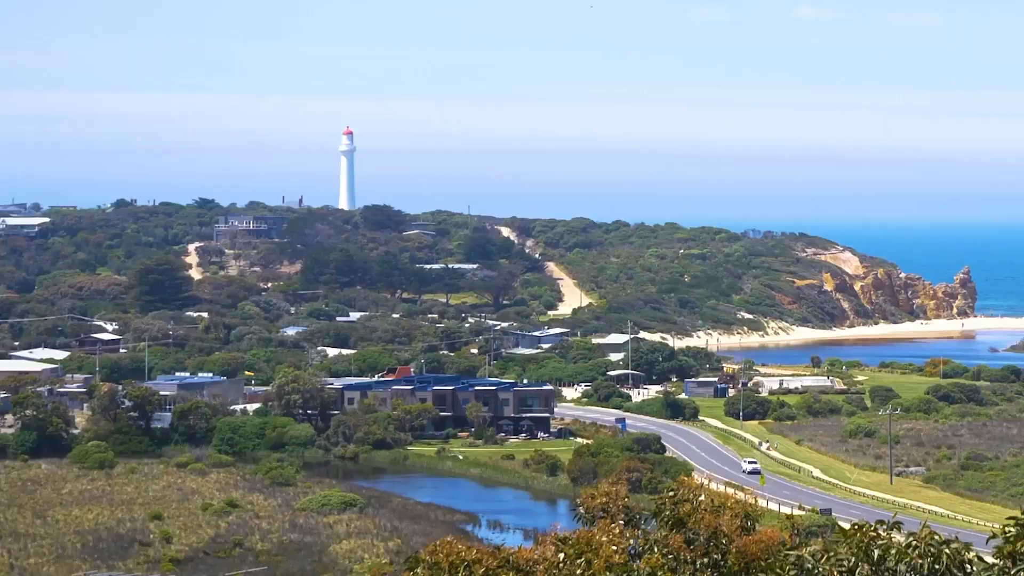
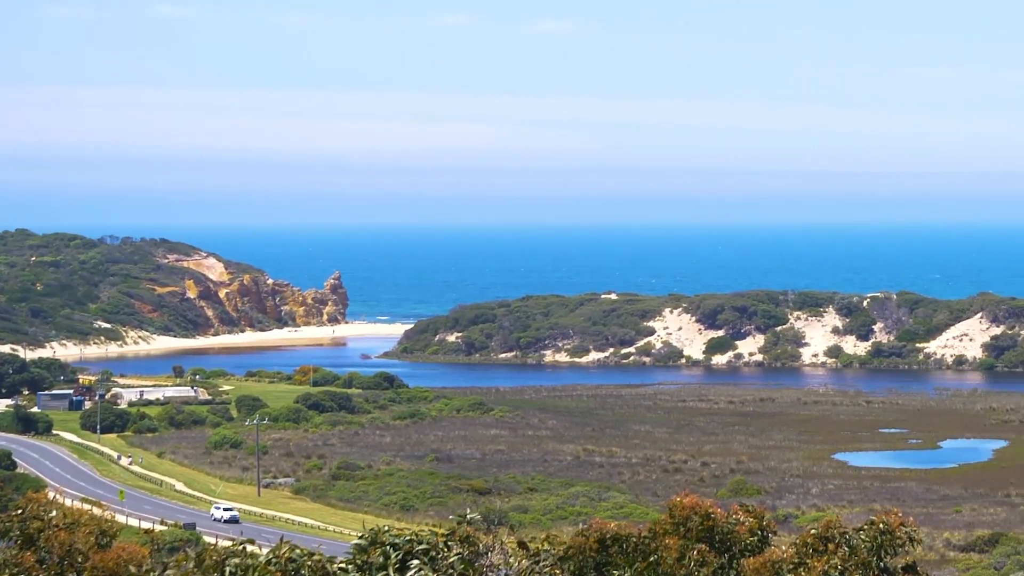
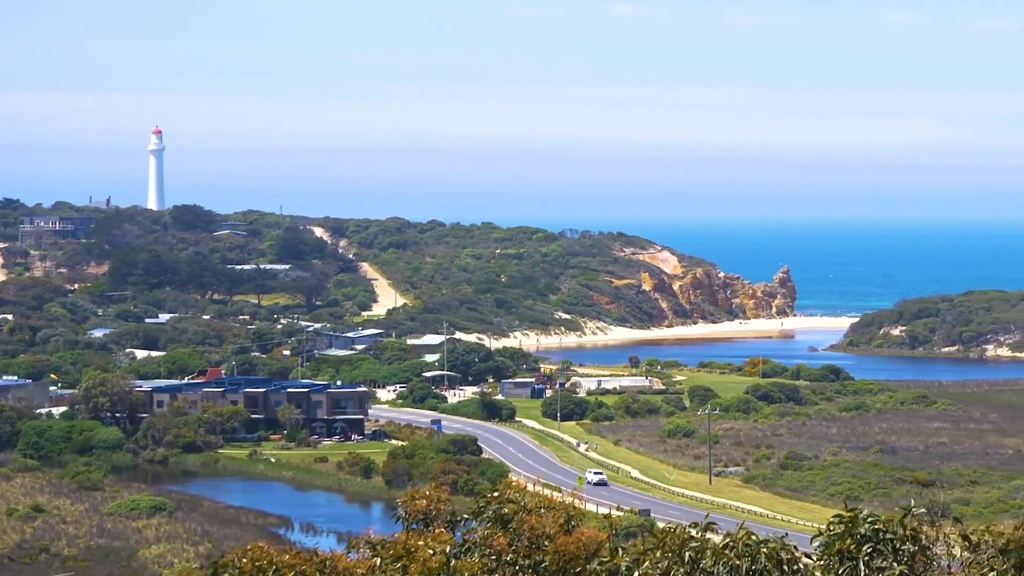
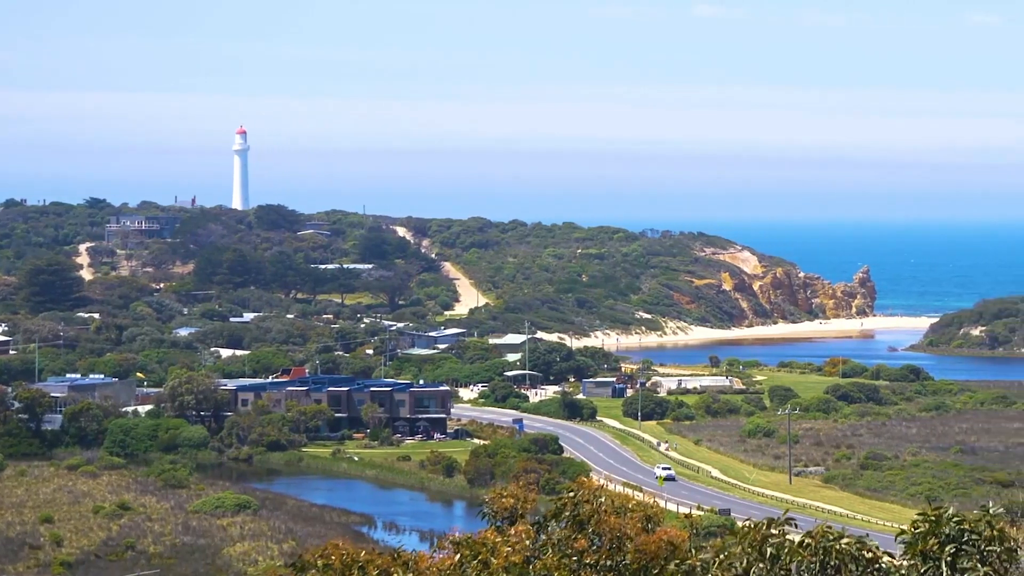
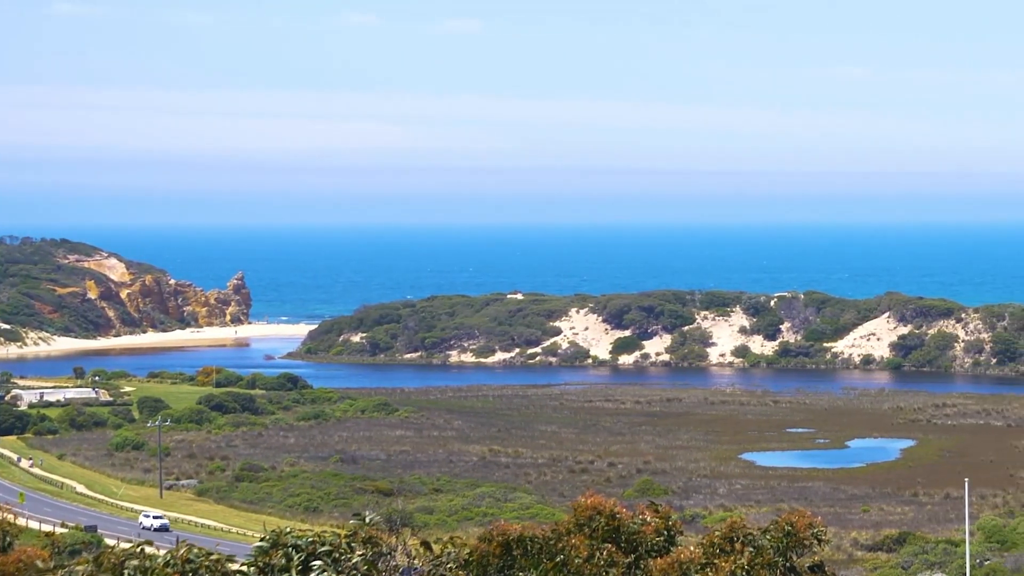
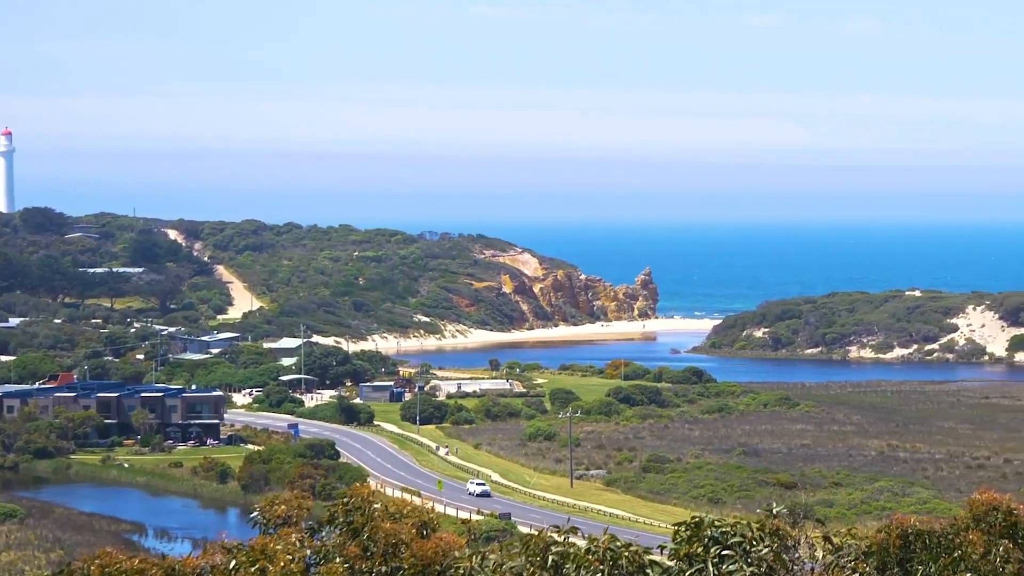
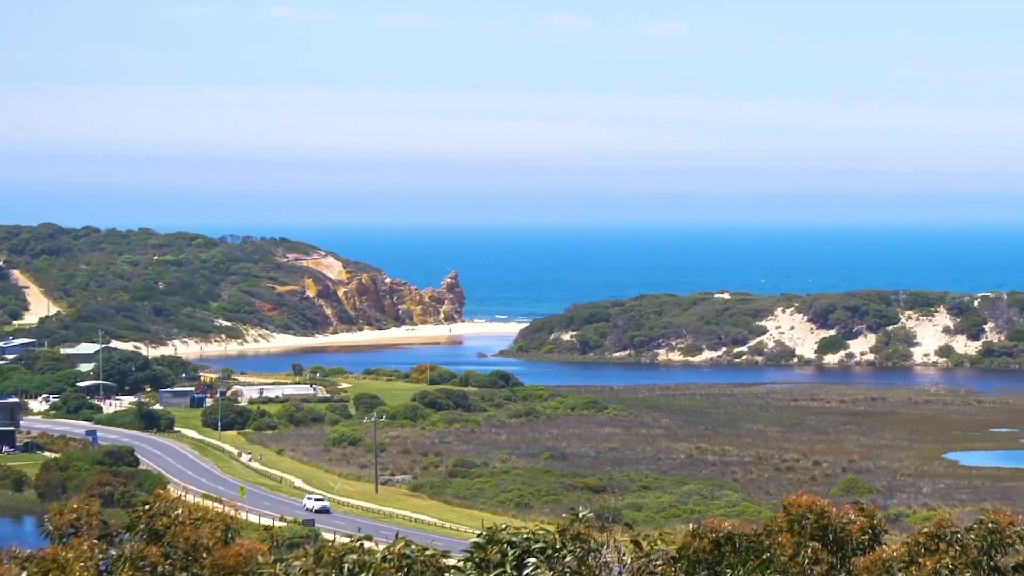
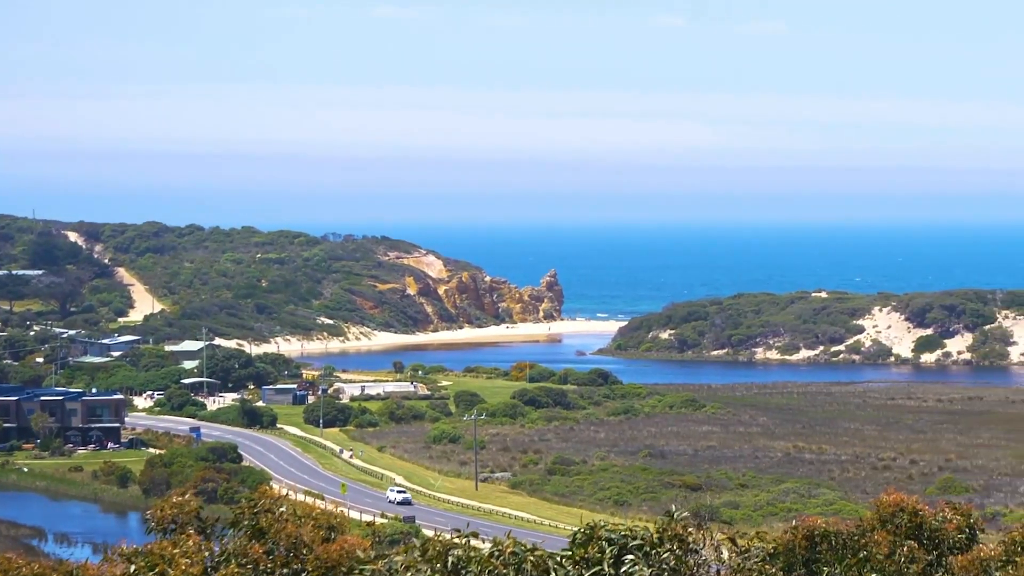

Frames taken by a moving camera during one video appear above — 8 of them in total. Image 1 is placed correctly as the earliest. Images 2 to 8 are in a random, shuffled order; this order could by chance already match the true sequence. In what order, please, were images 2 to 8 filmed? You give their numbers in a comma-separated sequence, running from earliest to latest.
4, 3, 6, 8, 7, 2, 5
